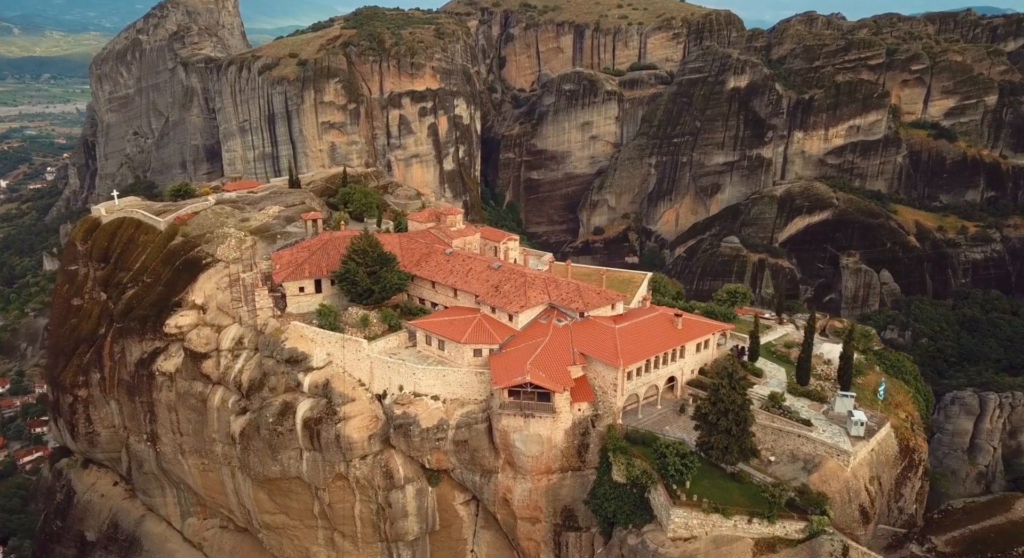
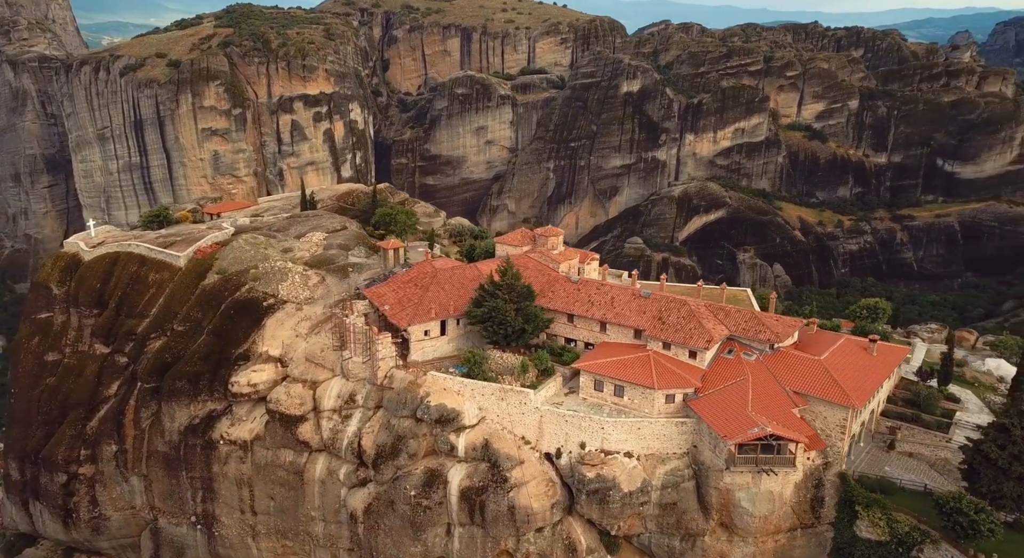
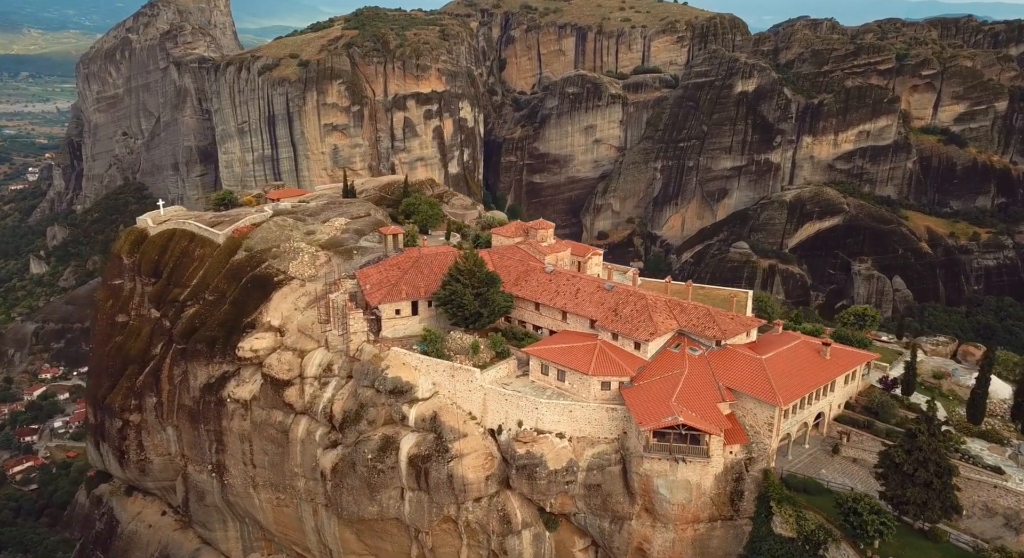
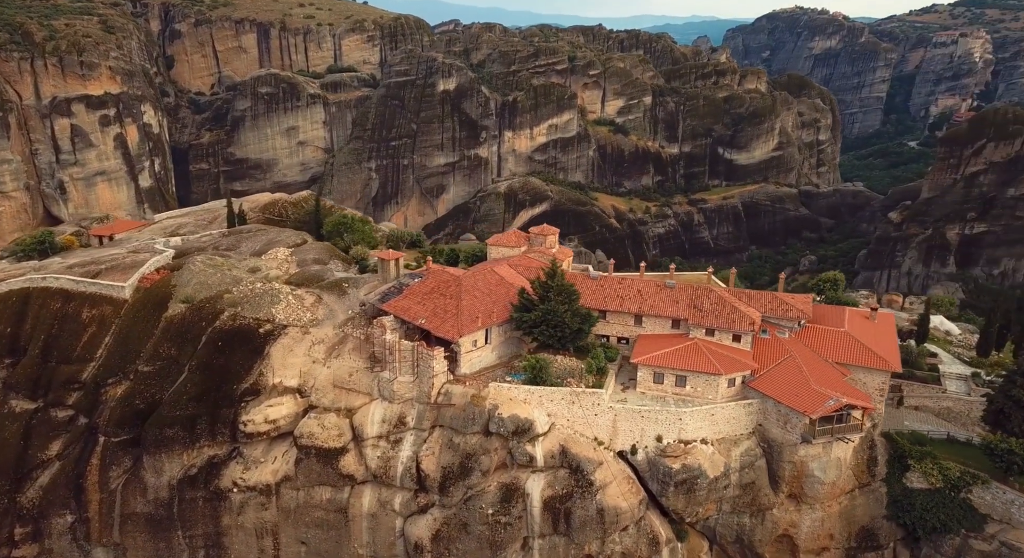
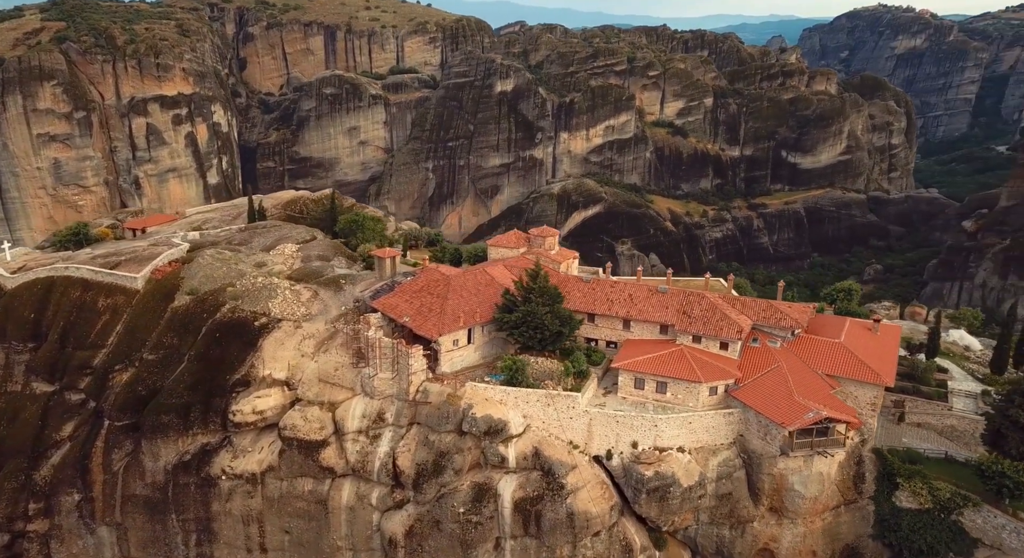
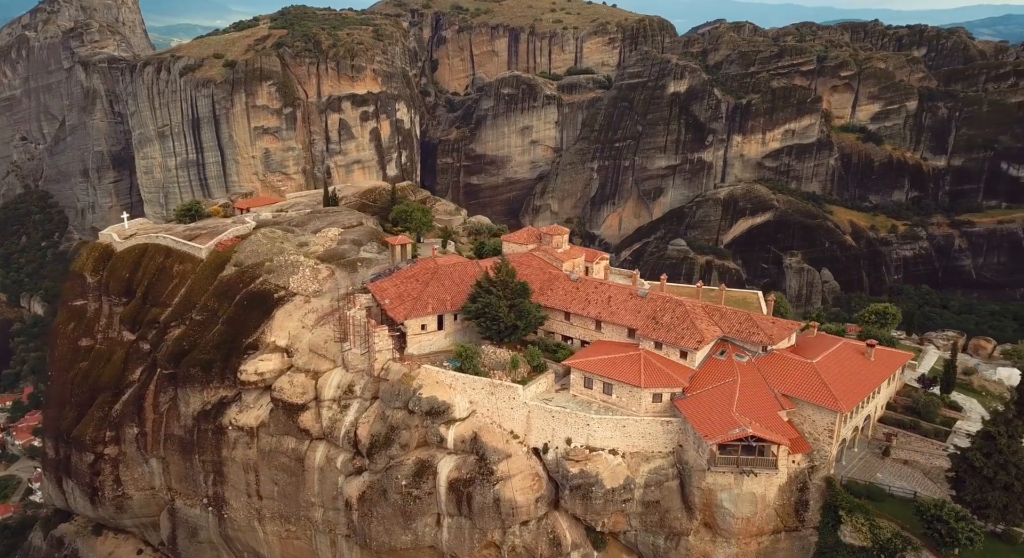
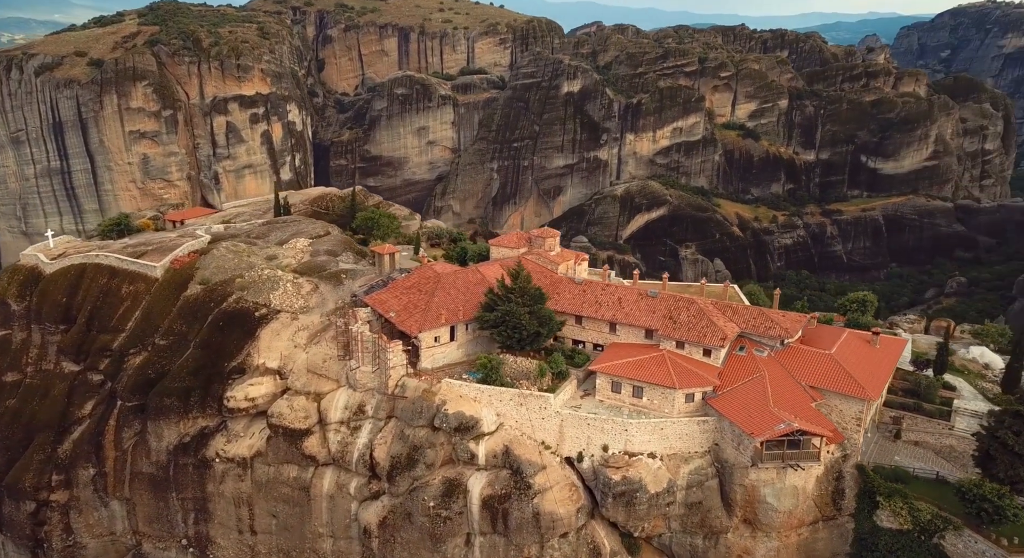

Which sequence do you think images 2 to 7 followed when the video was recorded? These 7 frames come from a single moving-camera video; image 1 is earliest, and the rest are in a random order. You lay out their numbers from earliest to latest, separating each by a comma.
3, 6, 2, 7, 5, 4
